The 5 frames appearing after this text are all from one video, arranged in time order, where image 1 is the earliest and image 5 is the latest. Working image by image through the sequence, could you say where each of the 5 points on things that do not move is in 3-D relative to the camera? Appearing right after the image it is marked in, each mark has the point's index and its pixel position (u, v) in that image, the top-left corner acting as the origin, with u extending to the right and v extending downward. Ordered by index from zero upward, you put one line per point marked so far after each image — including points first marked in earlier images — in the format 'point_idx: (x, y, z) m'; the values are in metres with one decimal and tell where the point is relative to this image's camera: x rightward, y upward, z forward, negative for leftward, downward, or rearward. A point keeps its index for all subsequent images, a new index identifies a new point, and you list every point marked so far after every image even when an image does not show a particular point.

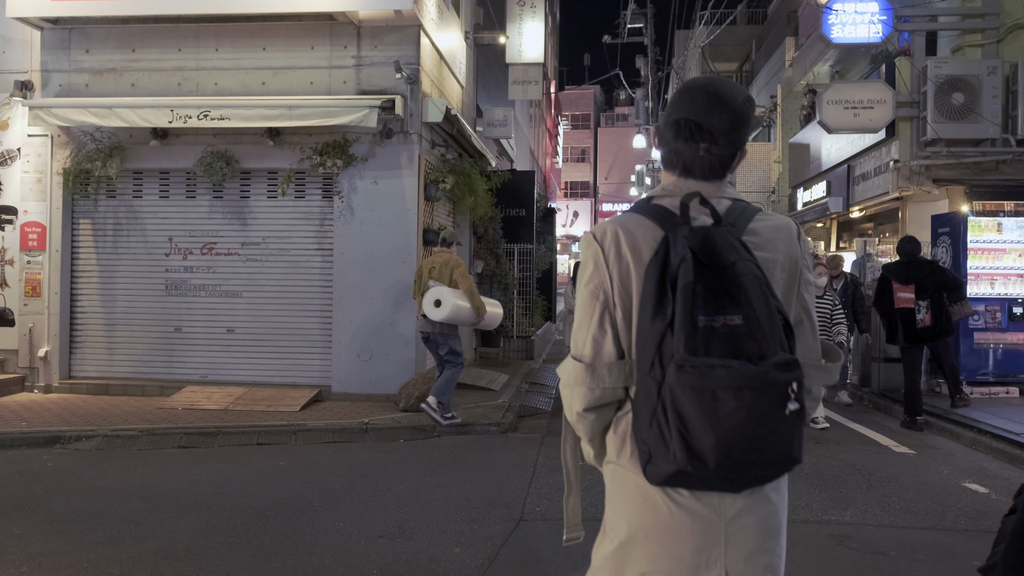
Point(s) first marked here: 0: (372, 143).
0: (-1.4, +1.5, +9.2) m
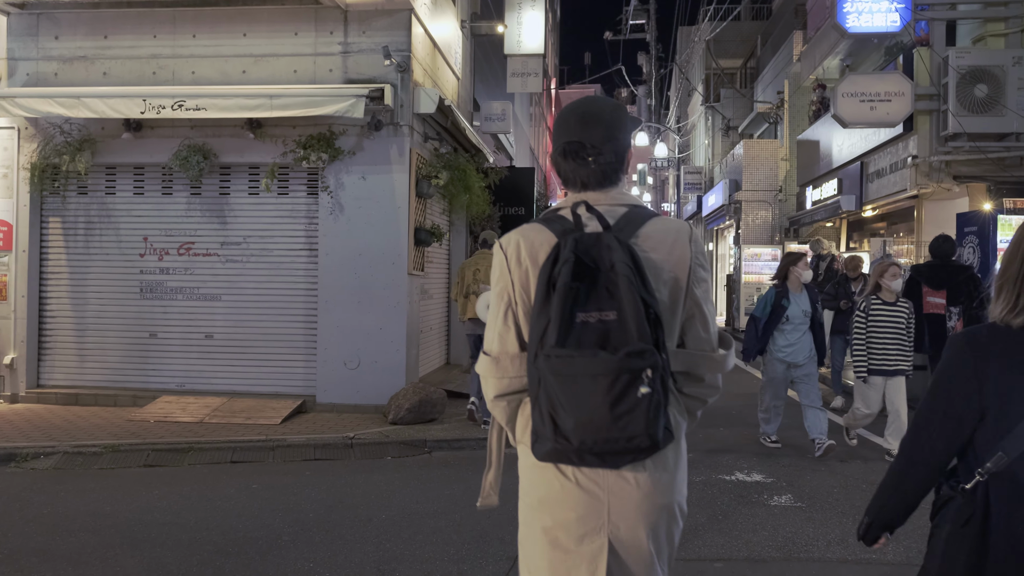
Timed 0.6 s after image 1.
0: (-1.4, +1.4, +8.6) m
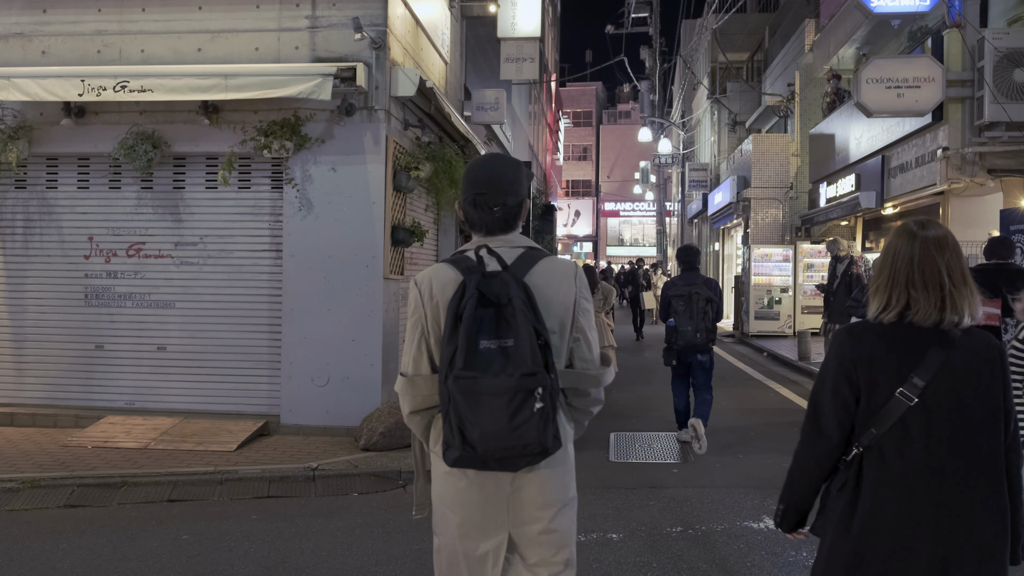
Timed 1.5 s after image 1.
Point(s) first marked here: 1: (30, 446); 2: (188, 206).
0: (-1.5, +1.4, +7.6) m
1: (-3.7, -1.2, +7.1) m
2: (-2.8, +0.7, +8.0) m
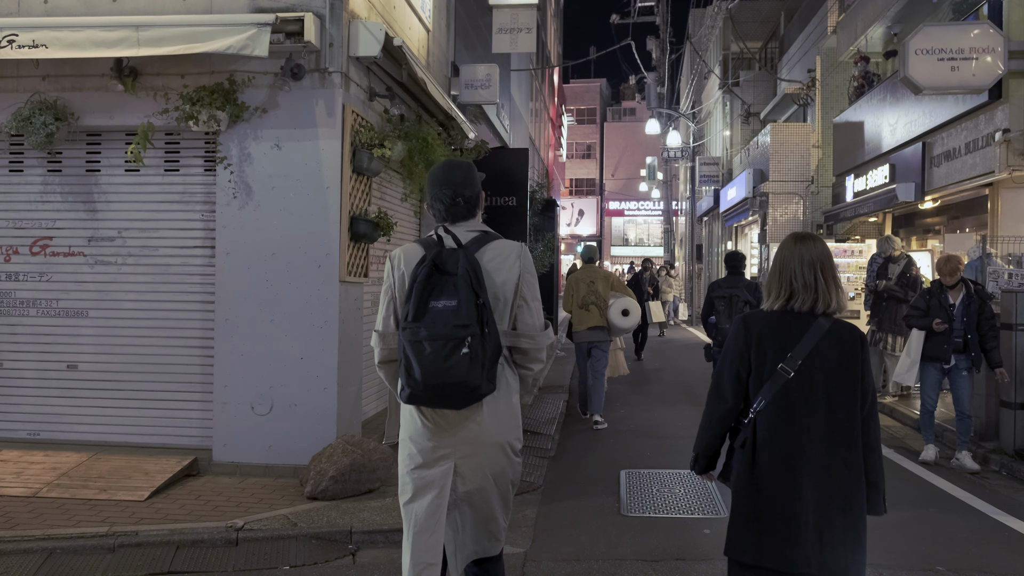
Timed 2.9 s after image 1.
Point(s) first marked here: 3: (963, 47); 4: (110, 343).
0: (-1.6, +1.3, +6.1) m
1: (-3.8, -1.3, +5.6) m
2: (-2.9, +0.7, +6.5) m
3: (+4.6, +2.5, +9.4) m
4: (-2.8, -0.4, +6.5) m
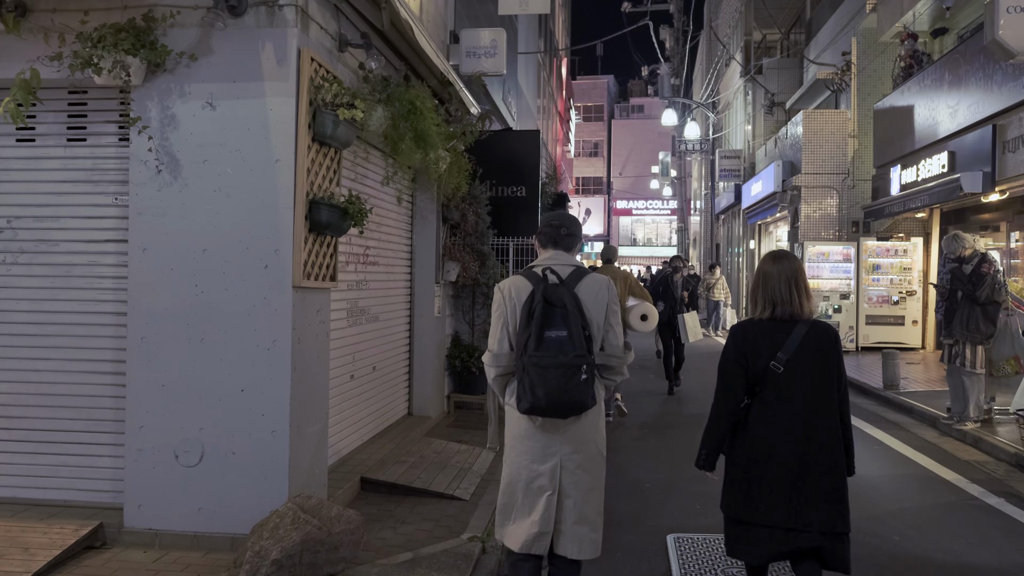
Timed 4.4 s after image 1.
0: (-1.5, +1.3, +4.6) m
1: (-3.7, -1.3, +4.1) m
2: (-2.8, +0.6, +5.0) m
3: (+4.7, +2.4, +7.8) m
4: (-2.8, -0.4, +5.0) m
